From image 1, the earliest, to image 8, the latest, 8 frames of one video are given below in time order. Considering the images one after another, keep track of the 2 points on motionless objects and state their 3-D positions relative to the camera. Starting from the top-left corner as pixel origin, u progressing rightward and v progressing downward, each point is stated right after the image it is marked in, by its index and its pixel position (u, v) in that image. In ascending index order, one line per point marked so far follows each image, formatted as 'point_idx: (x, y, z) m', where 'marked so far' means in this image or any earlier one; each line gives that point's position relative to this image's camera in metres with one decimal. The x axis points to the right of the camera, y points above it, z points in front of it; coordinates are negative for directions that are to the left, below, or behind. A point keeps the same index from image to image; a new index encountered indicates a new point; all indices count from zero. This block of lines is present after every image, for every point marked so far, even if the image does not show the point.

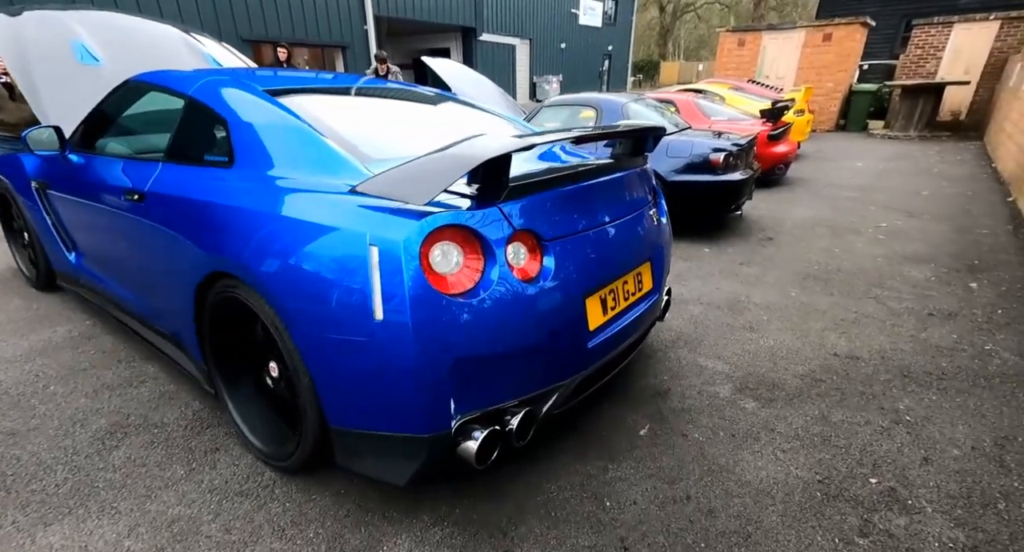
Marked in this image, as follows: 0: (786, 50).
0: (+7.5, +6.2, +13.3) m
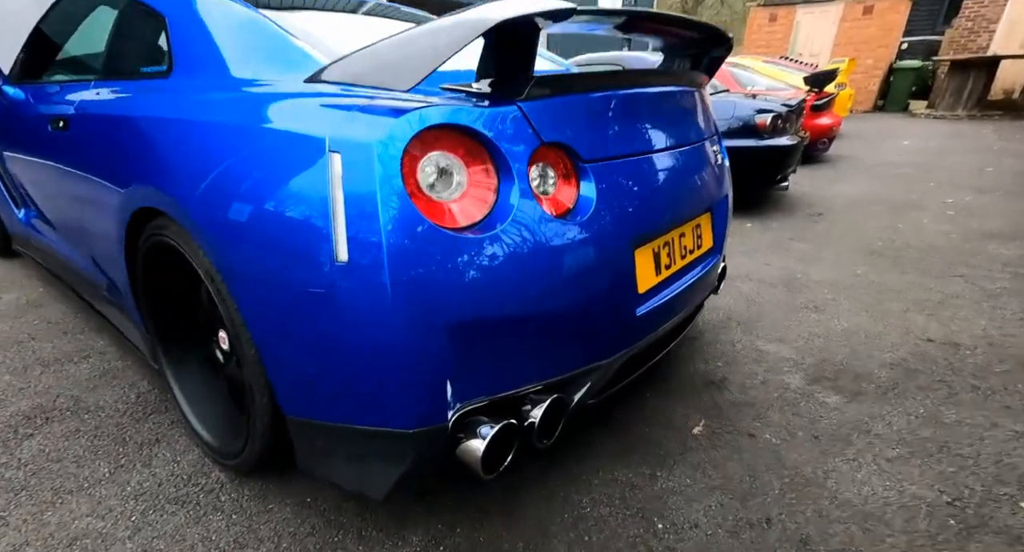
0: (+8.0, +6.4, +12.5) m
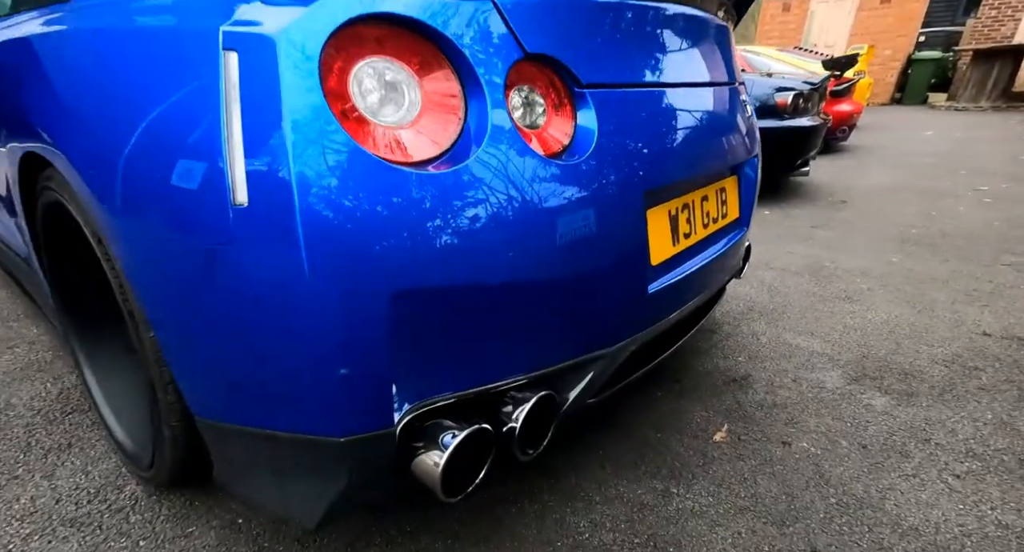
0: (+8.1, +6.5, +12.1) m
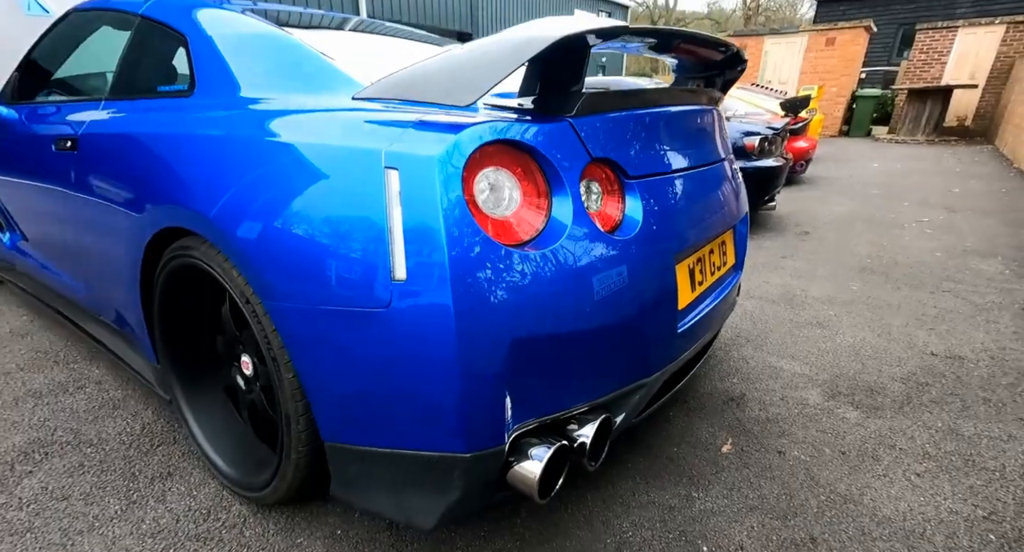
0: (+7.4, +5.9, +13.1) m
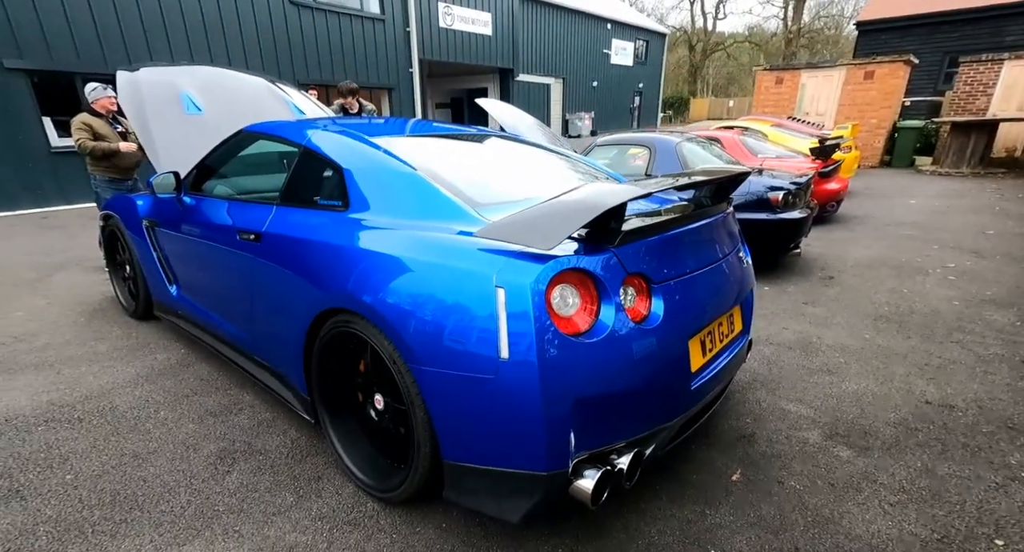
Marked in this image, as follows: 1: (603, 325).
0: (+8.6, +5.1, +13.3) m
1: (+0.3, -0.2, +1.5) m
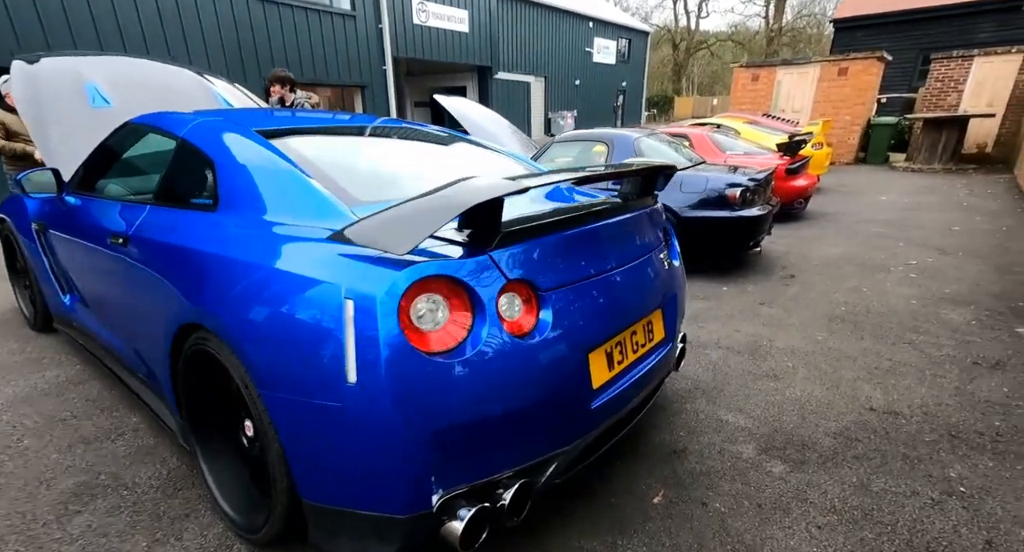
0: (+7.9, +5.2, +13.3) m
1: (-0.1, -0.2, +1.3) m
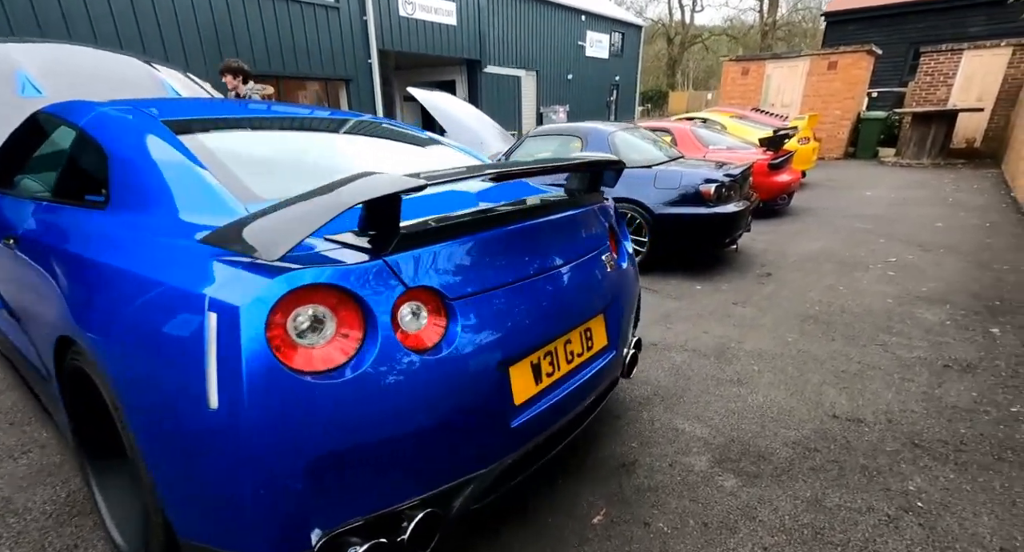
0: (+7.5, +5.3, +13.2) m
1: (-0.3, -0.2, +1.1) m
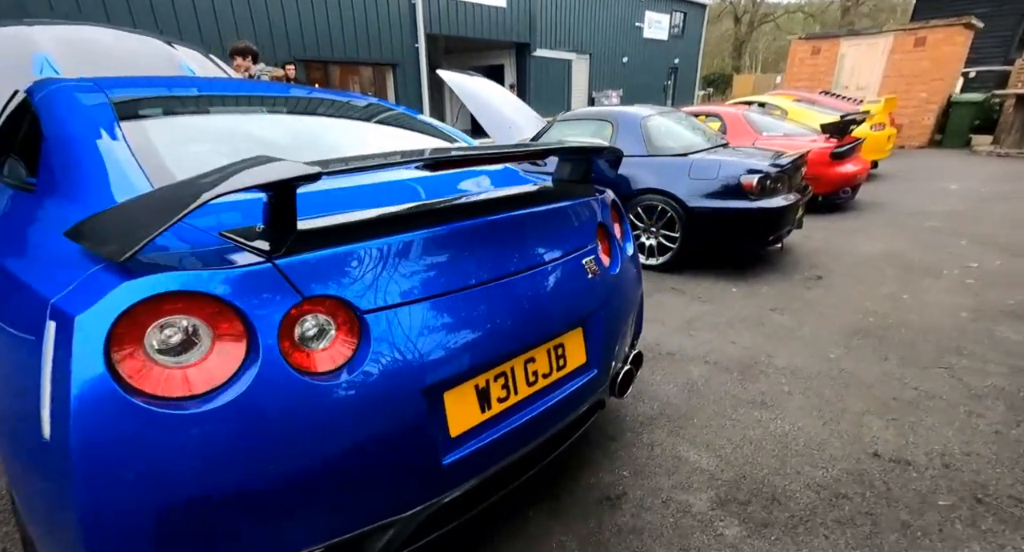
0: (+8.7, +5.3, +11.9) m
1: (-0.5, -0.2, +1.0) m
